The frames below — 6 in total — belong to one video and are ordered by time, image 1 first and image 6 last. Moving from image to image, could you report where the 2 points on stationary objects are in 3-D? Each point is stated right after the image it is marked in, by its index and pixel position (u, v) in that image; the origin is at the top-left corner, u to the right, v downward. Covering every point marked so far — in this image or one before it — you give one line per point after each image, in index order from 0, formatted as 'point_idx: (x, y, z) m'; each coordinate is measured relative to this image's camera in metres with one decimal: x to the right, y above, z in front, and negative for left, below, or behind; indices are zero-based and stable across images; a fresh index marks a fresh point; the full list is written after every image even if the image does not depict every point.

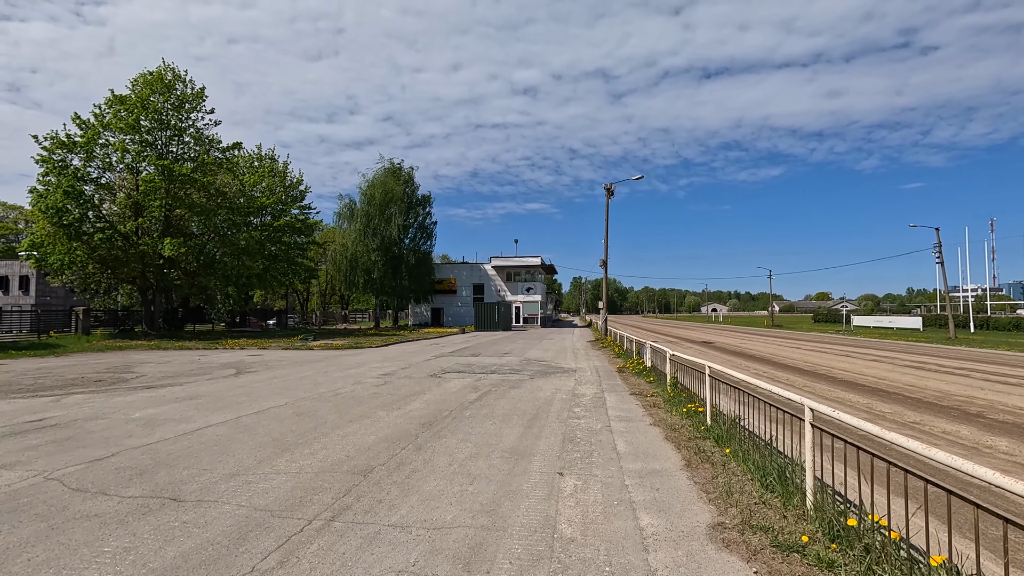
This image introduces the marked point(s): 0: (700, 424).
0: (+2.5, -1.8, +7.0) m
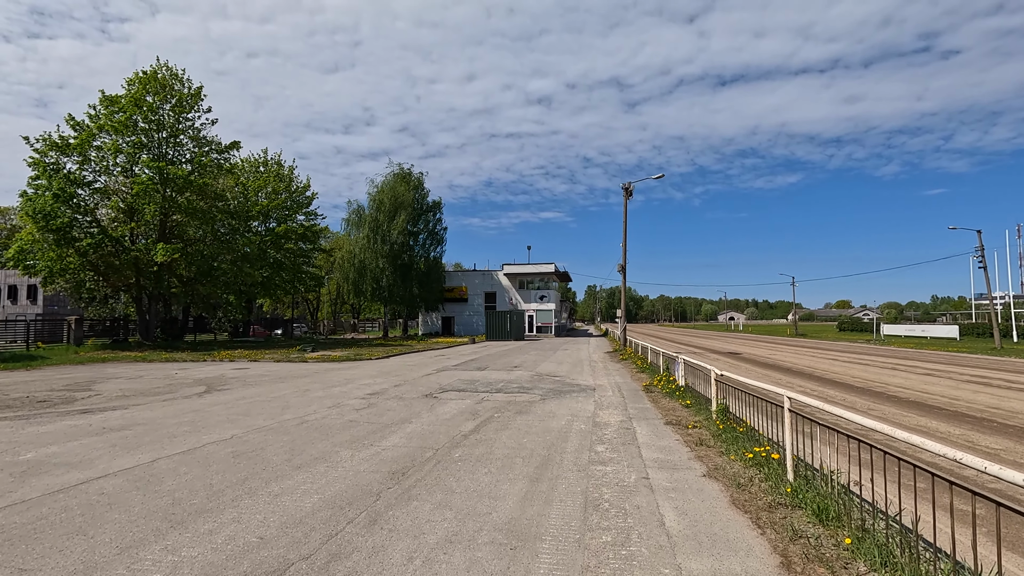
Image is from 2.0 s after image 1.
0: (+2.5, -1.8, +4.9) m
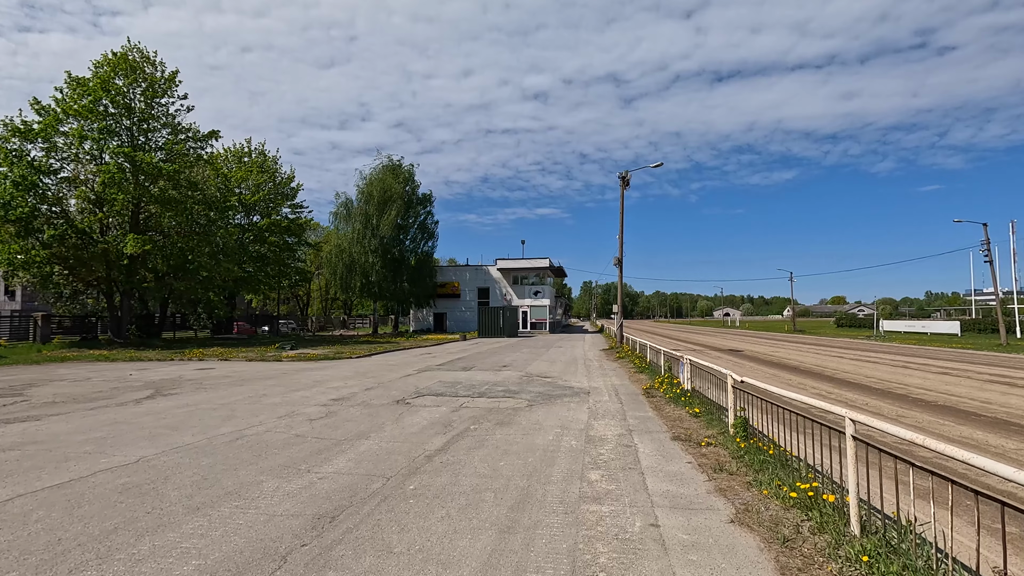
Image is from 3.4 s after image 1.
0: (+2.2, -1.7, +3.5) m
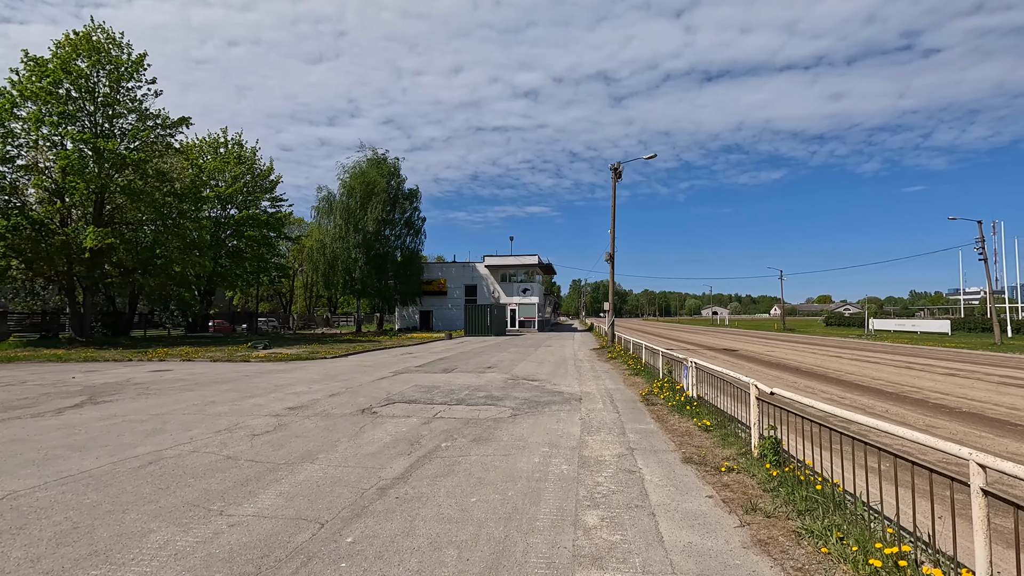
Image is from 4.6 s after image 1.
0: (+2.0, -1.6, +2.3) m
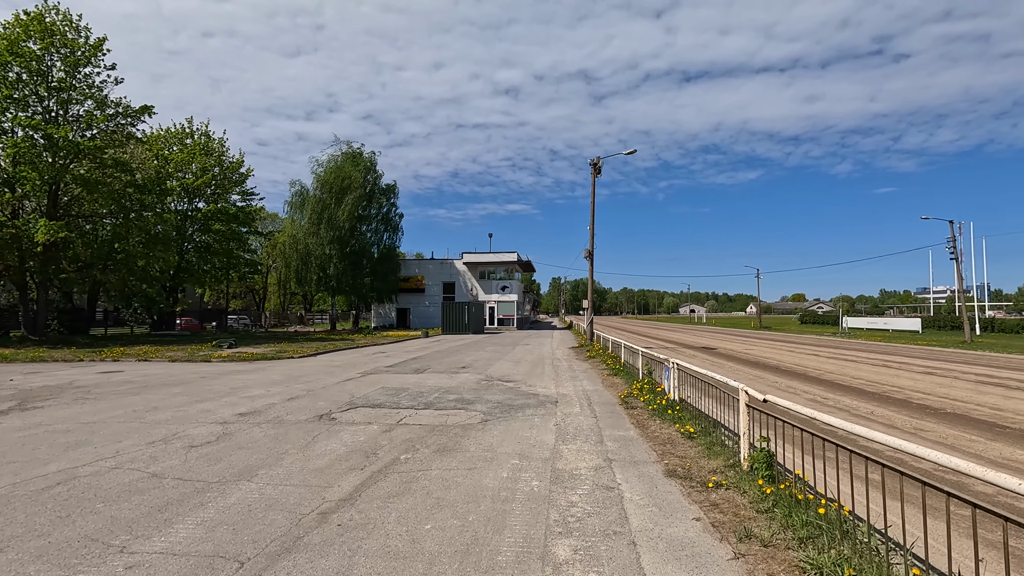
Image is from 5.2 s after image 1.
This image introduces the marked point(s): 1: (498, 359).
0: (+1.8, -1.6, +1.8) m
1: (-0.5, -2.4, +18.2) m
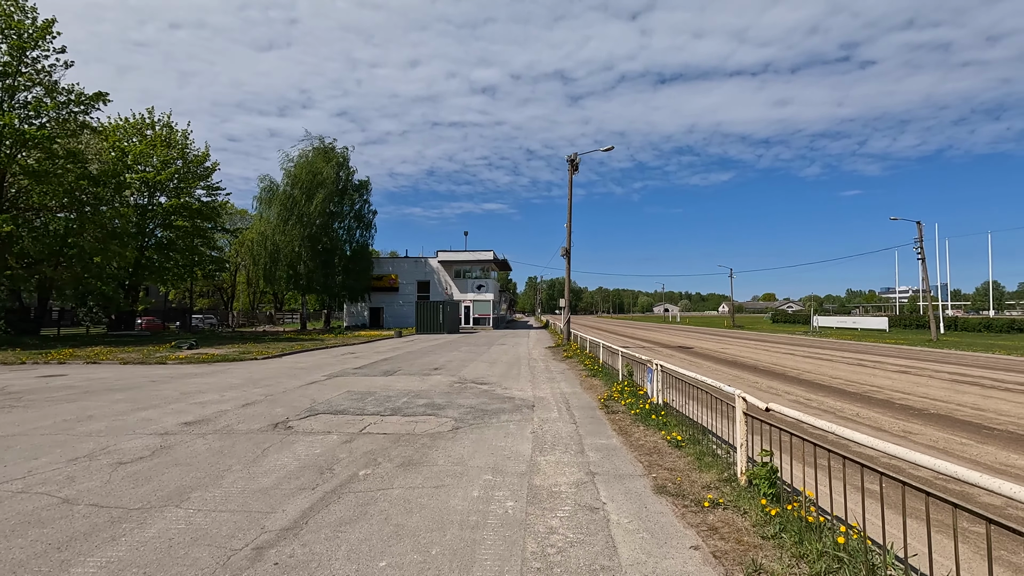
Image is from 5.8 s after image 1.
0: (+1.7, -1.5, +1.2) m
1: (-1.3, -2.3, +17.6) m
